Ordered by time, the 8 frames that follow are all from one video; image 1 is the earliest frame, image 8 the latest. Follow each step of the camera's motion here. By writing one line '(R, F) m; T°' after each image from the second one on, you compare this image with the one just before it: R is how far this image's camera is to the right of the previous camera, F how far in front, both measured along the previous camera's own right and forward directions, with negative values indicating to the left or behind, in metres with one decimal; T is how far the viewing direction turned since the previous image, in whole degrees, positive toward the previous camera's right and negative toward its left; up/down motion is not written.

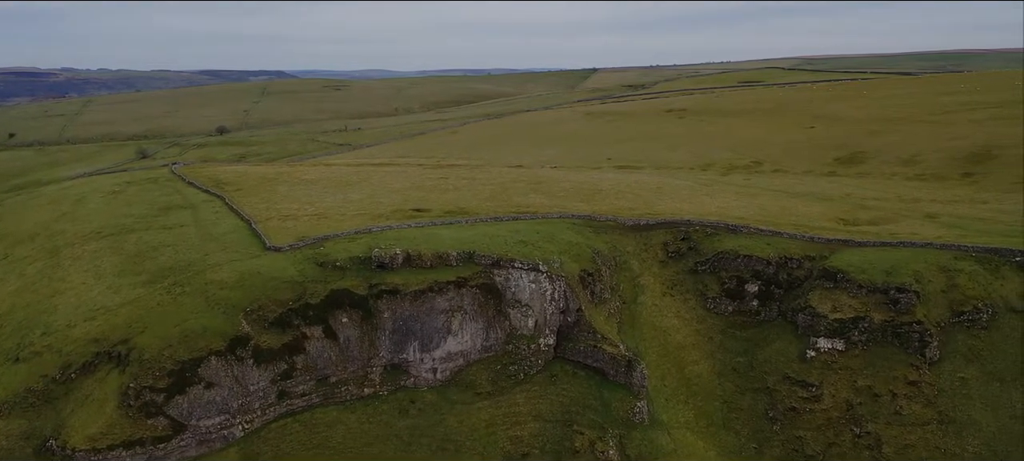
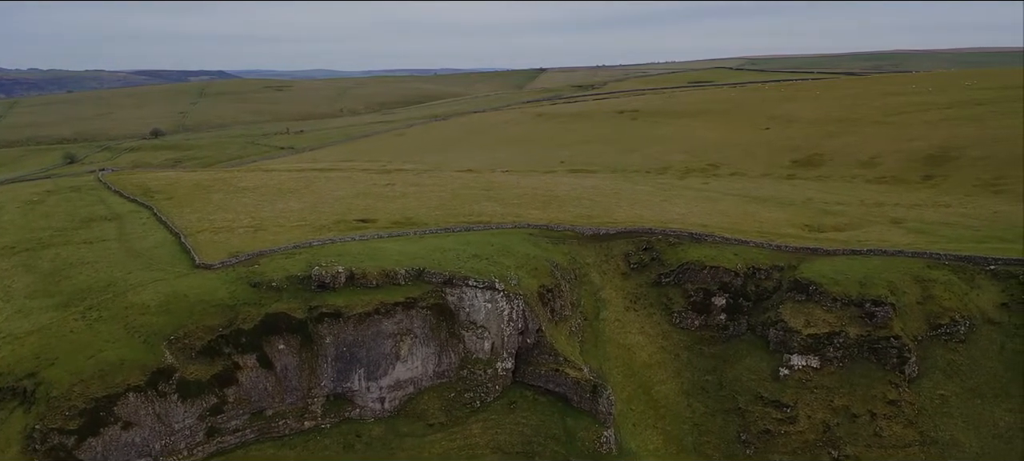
(-0.2, +3.4) m; +4°
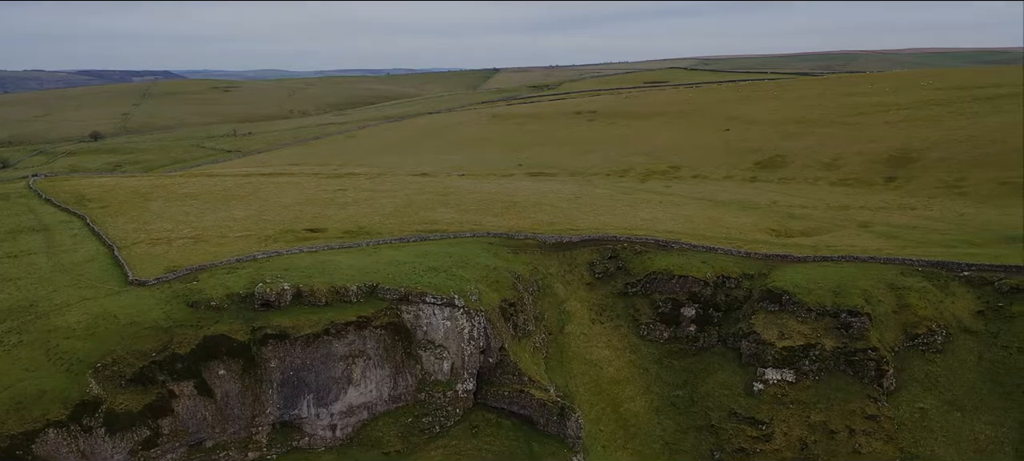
(-0.2, +2.5) m; +3°
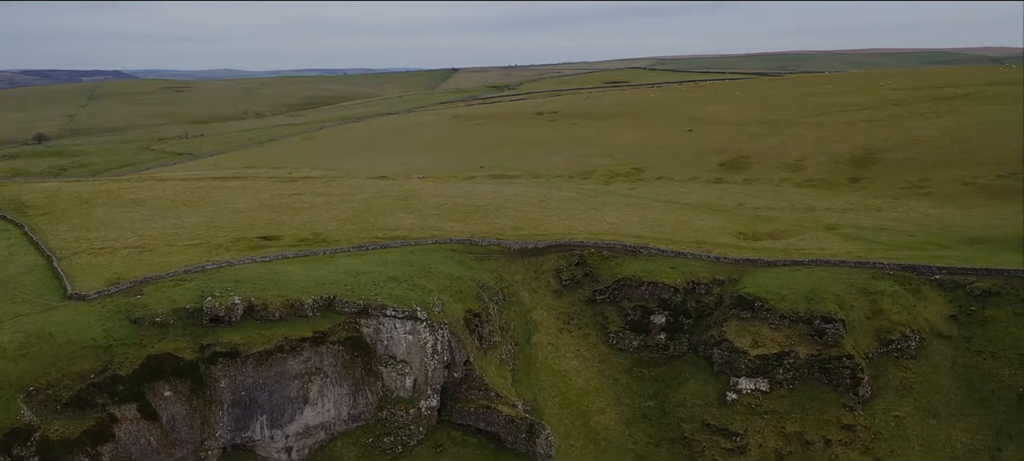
(-0.2, +1.7) m; +3°
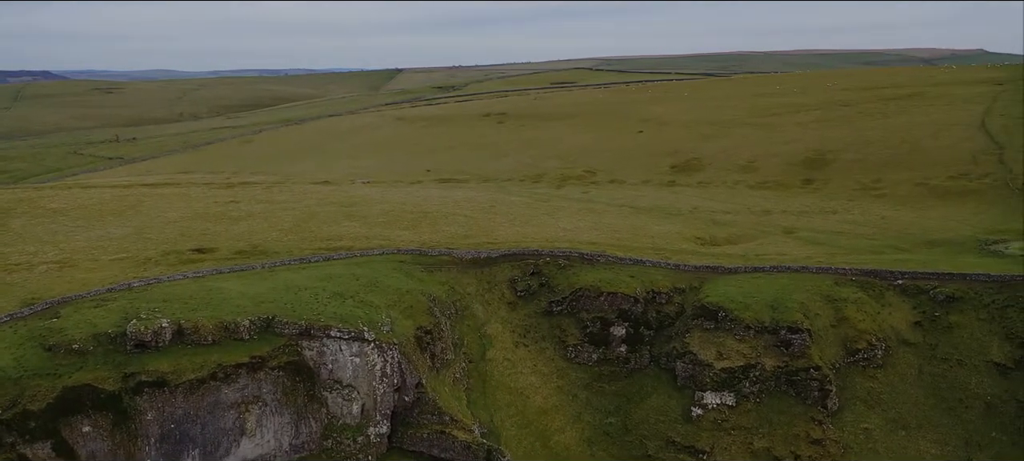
(-0.3, +2.2) m; +4°
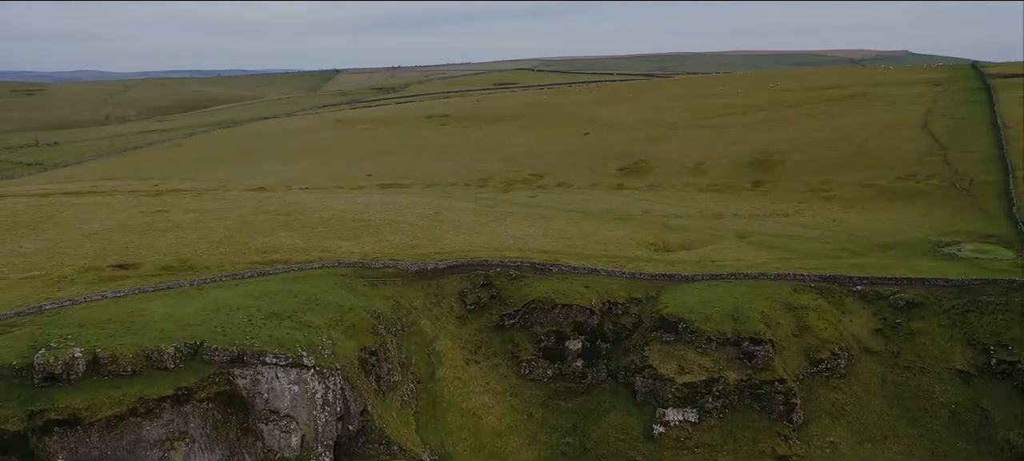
(-0.3, +2.2) m; +4°
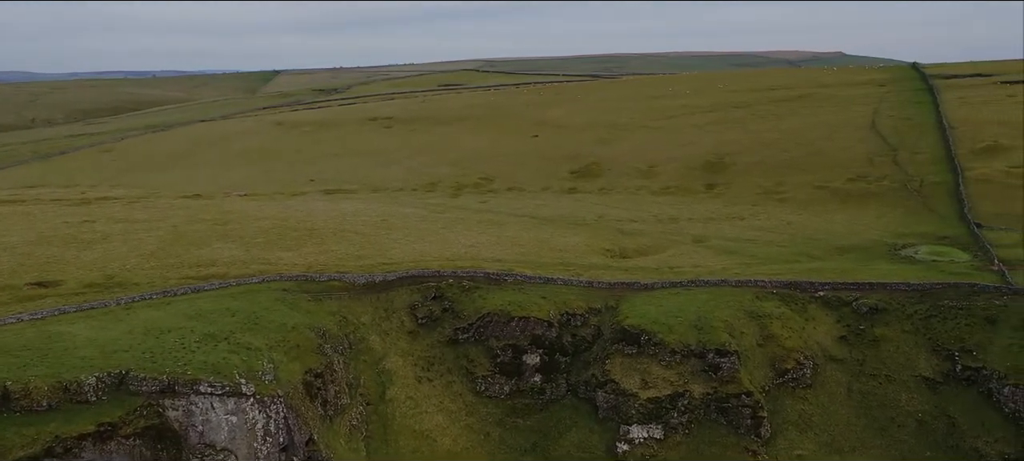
(-0.3, +1.9) m; +4°
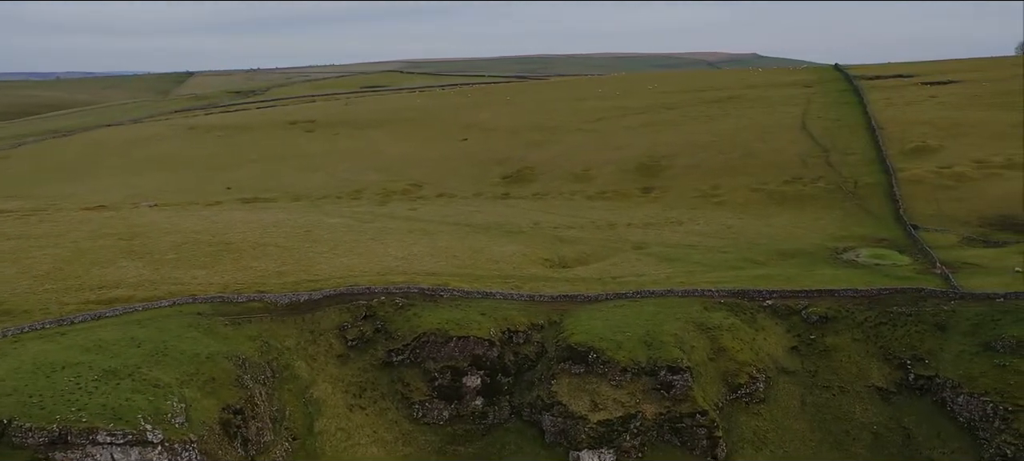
(-0.5, +2.5) m; +5°
